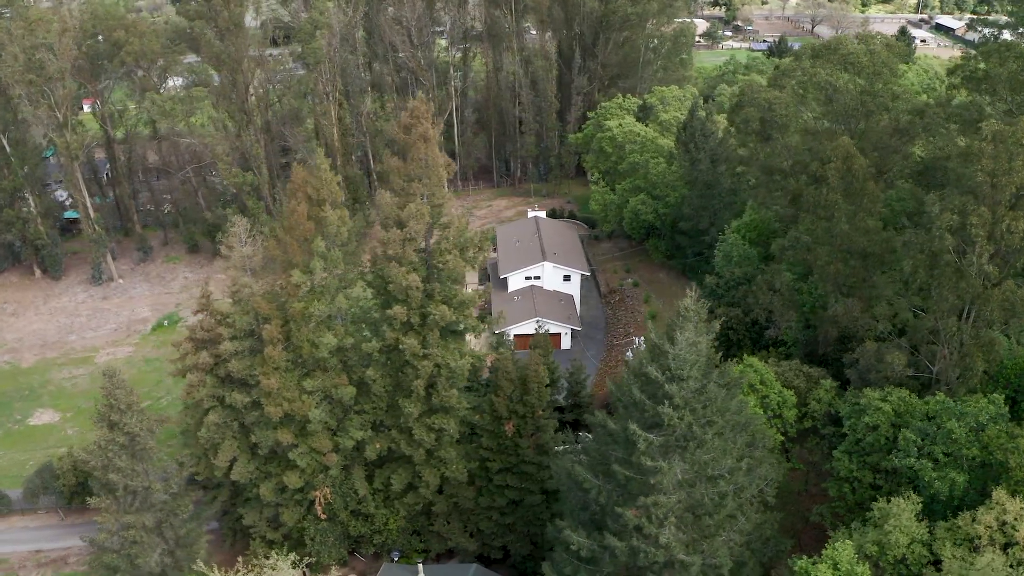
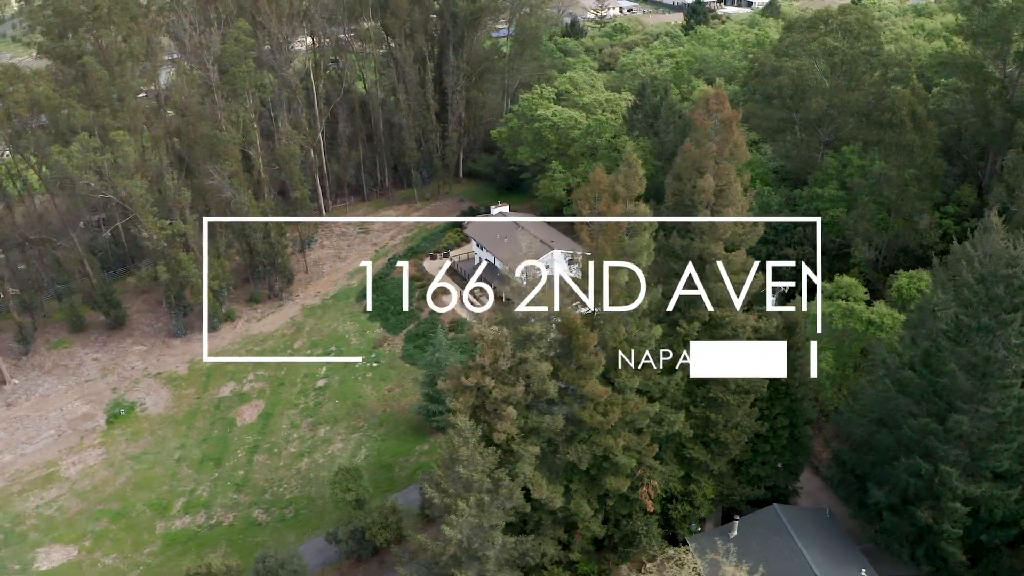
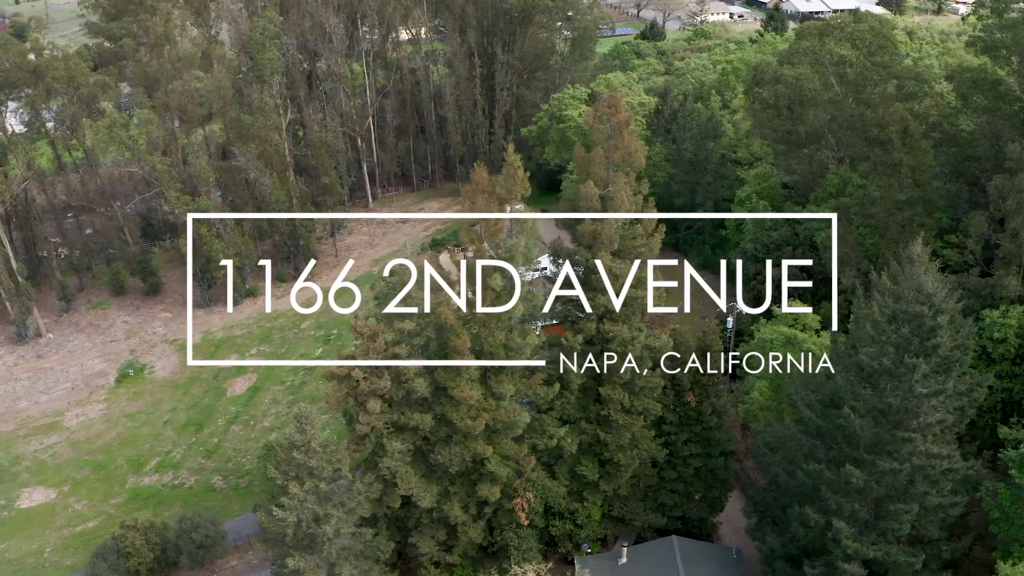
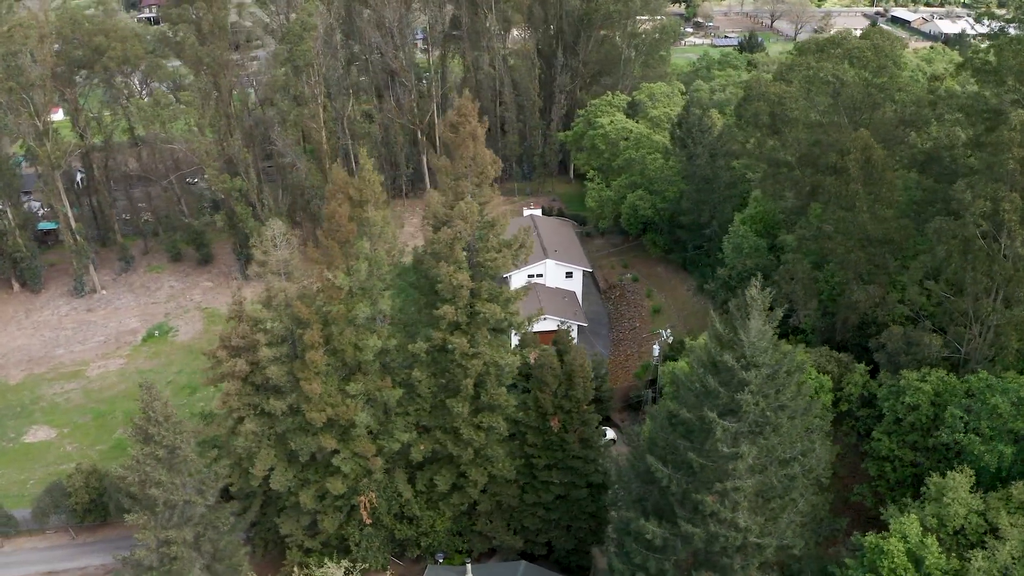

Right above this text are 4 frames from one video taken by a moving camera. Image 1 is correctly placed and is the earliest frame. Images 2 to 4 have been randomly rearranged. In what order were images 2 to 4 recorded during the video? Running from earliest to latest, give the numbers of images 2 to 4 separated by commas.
4, 3, 2
